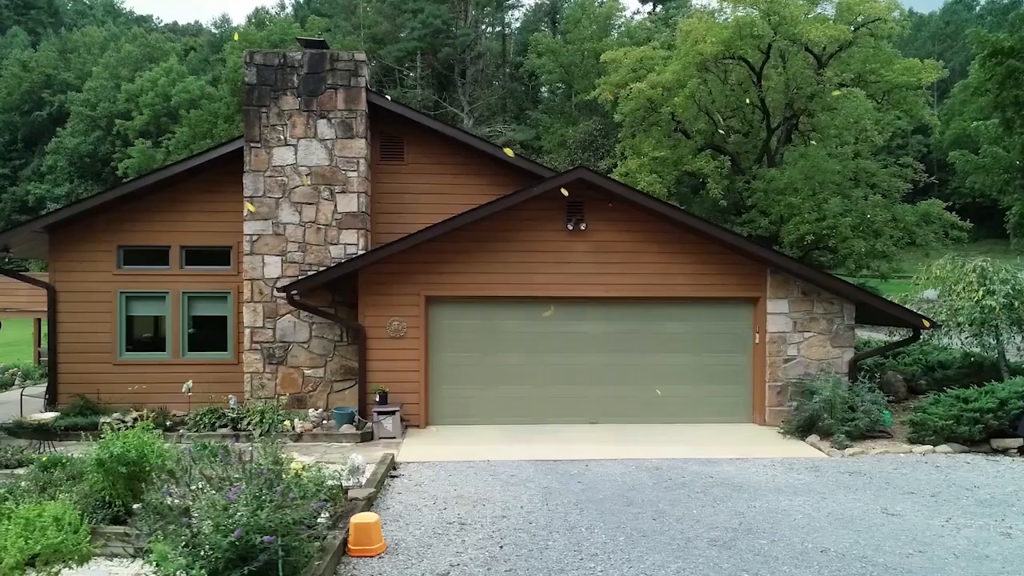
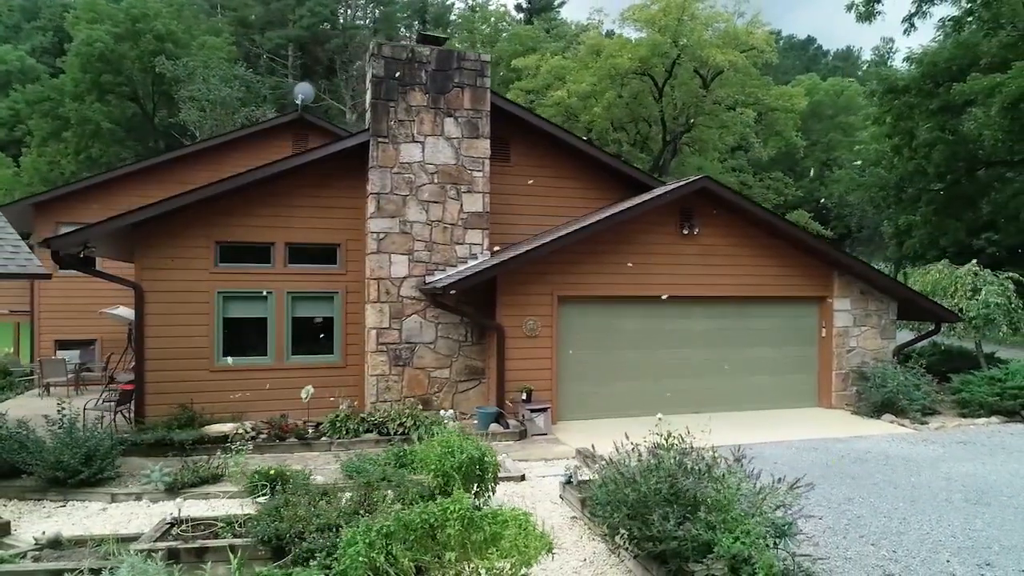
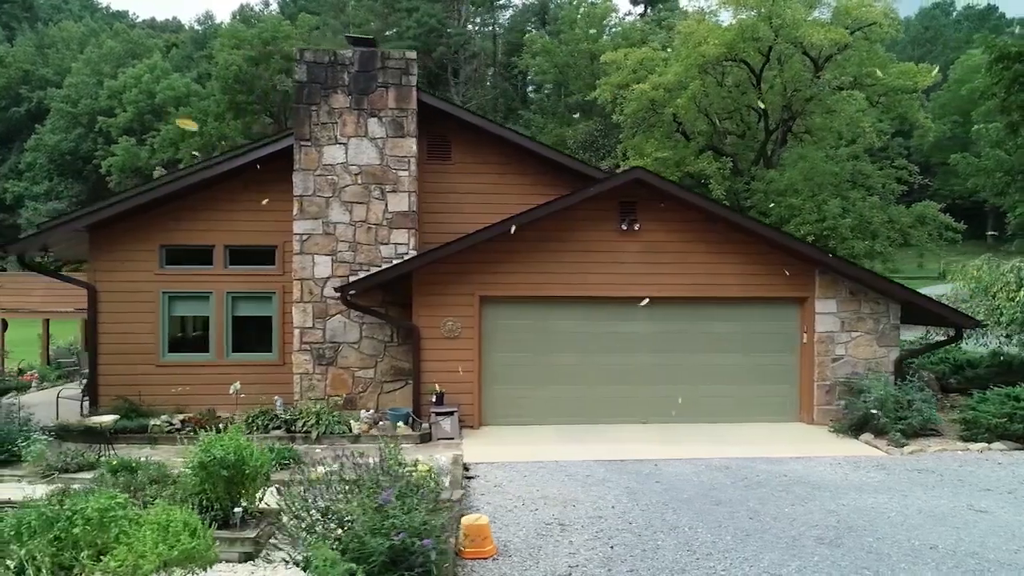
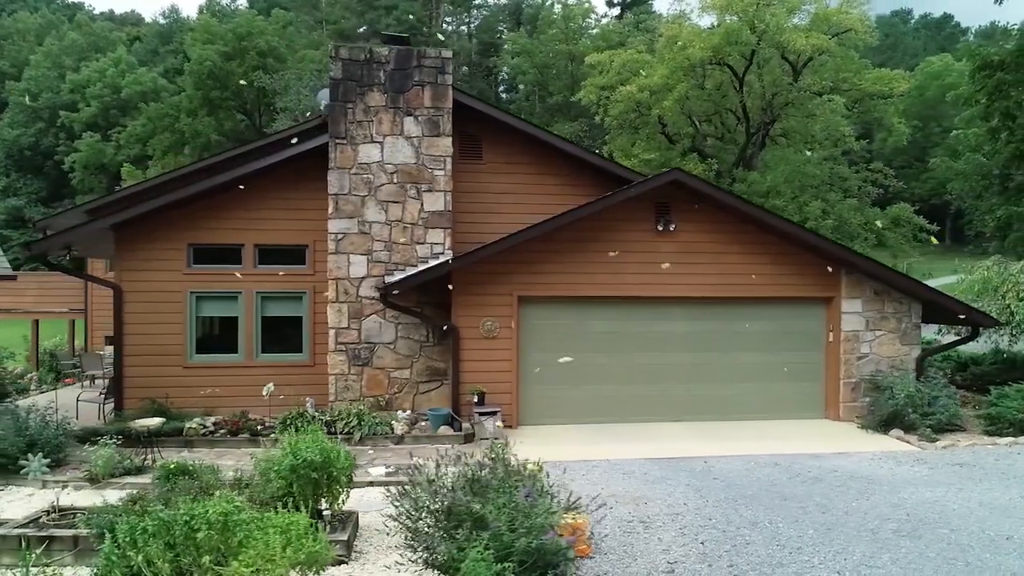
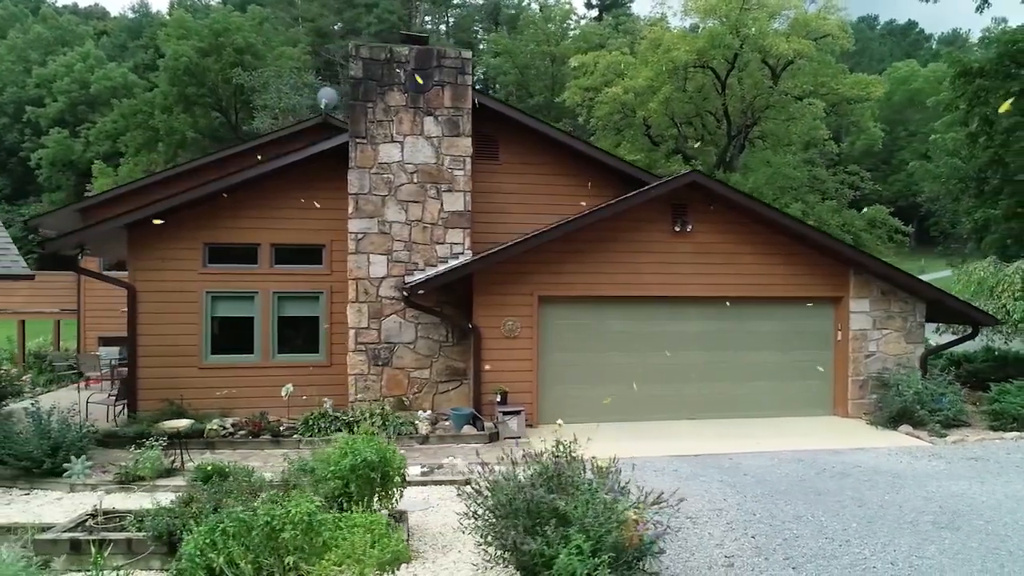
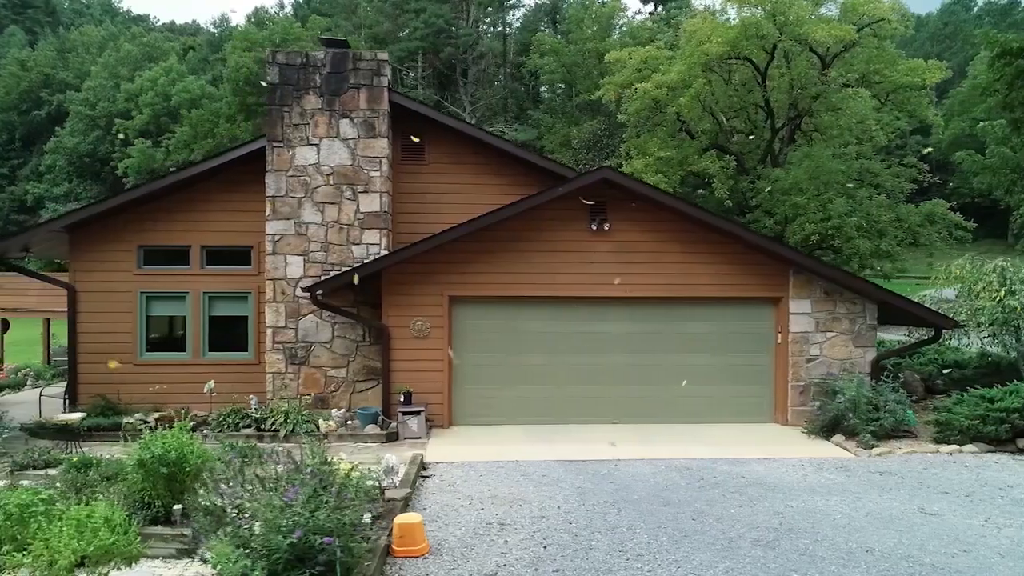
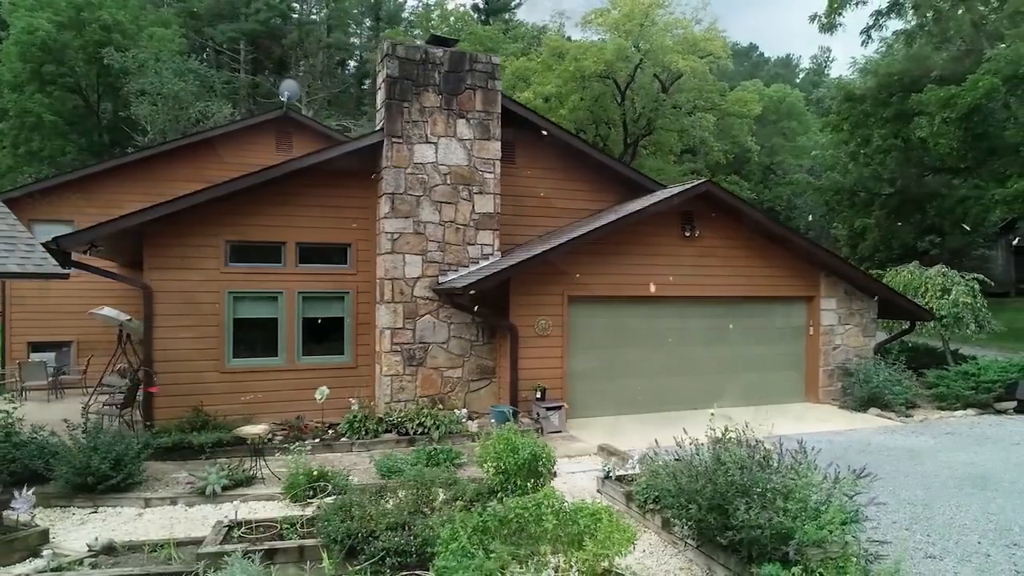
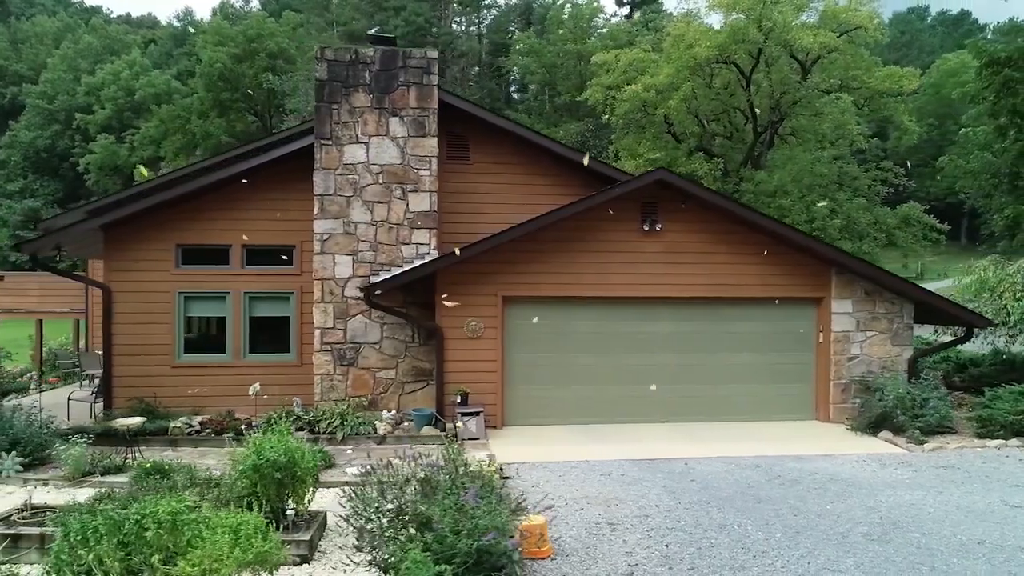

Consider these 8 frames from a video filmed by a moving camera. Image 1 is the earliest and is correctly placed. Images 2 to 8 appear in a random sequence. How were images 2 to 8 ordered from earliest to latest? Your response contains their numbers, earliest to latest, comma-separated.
6, 3, 8, 4, 5, 2, 7
